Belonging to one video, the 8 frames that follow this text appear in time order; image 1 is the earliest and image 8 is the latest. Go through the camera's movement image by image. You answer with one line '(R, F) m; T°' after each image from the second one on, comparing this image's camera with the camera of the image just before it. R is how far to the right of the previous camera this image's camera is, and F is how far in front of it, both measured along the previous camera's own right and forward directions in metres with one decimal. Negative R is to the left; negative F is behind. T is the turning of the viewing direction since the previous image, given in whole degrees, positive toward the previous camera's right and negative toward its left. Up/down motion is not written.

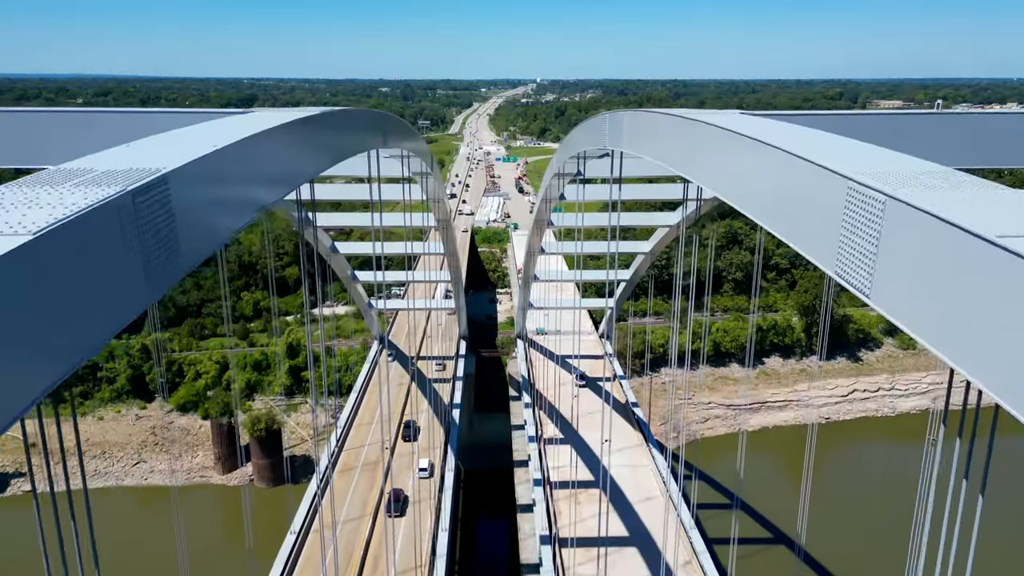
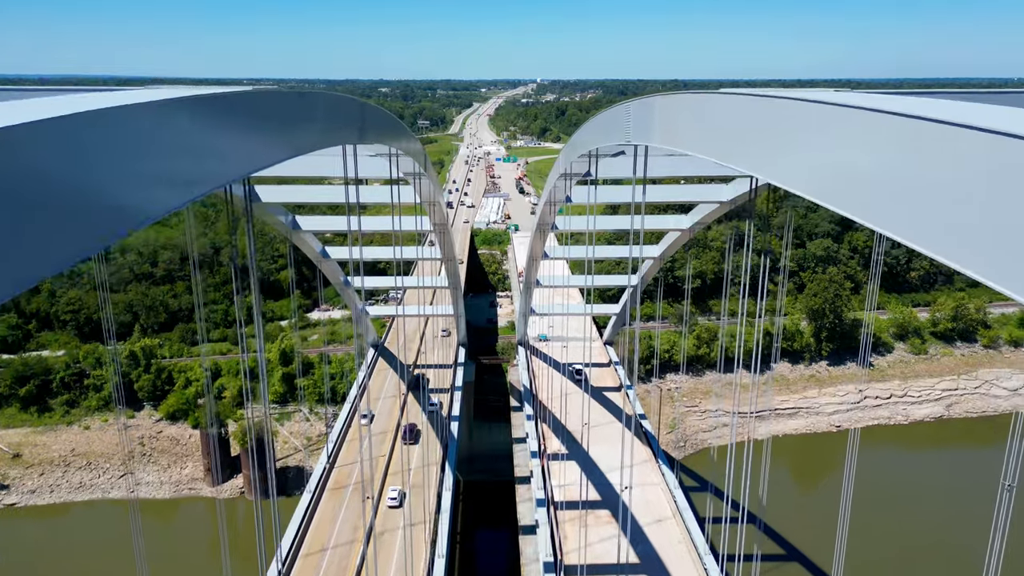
(0.0, +0.5) m; 0°
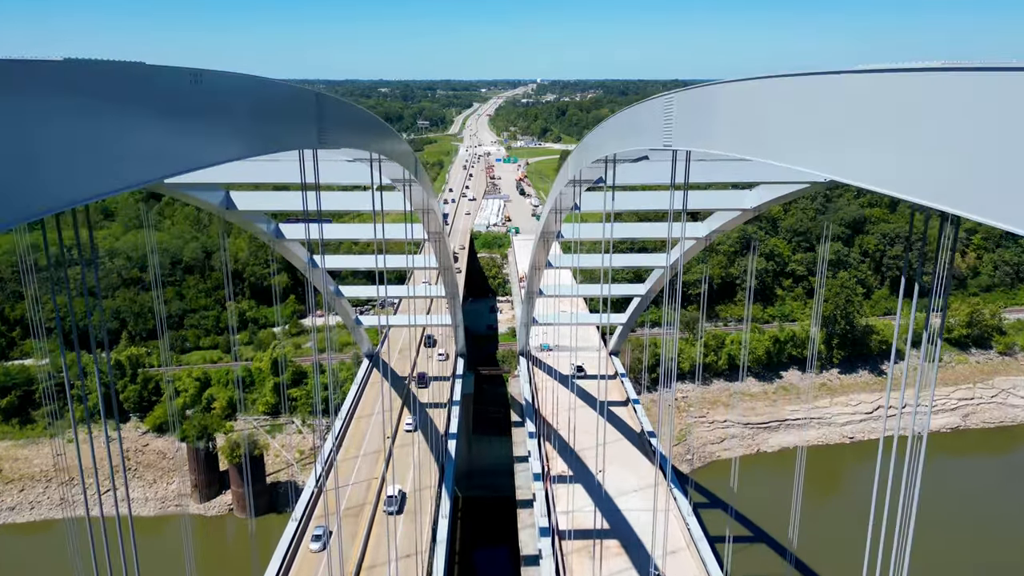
(0.0, +0.6) m; 0°
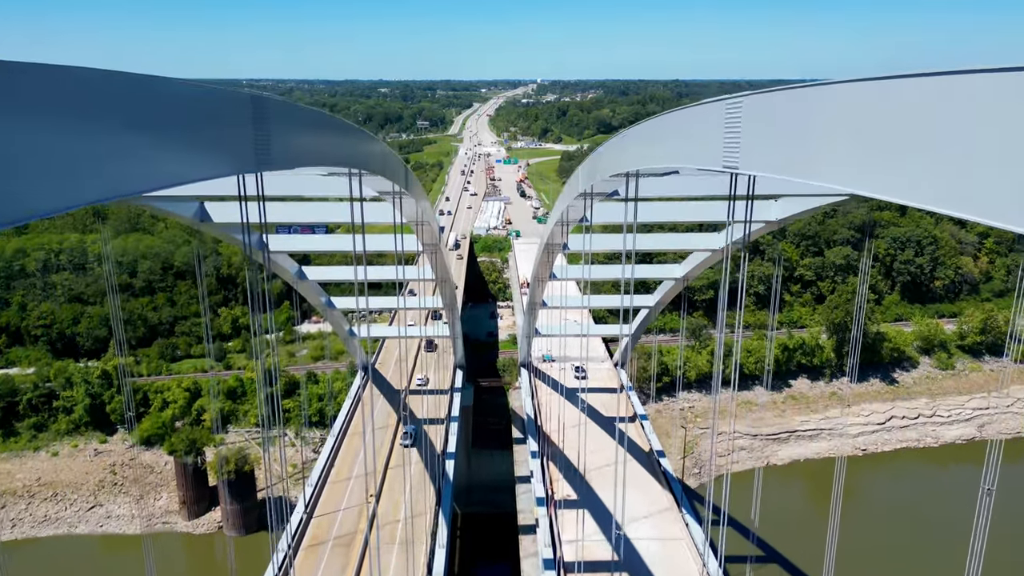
(0.0, +0.5) m; 0°
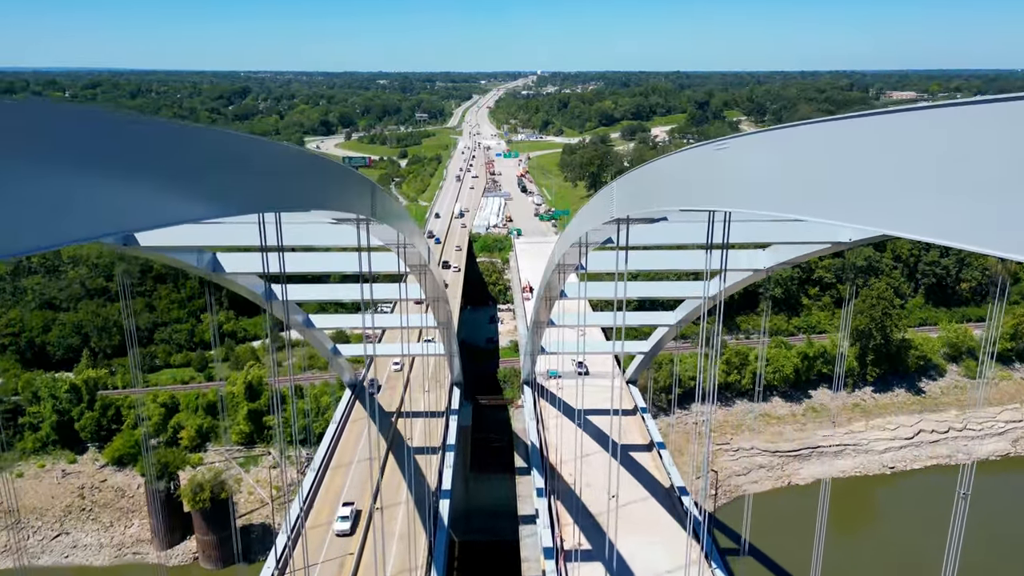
(0.0, +1.1) m; 0°
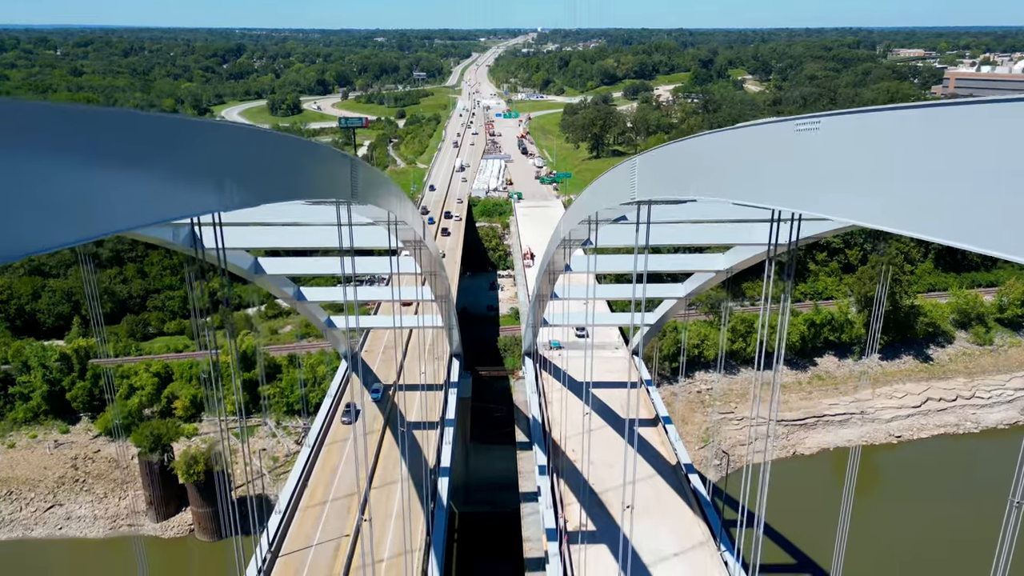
(0.0, +0.4) m; 0°
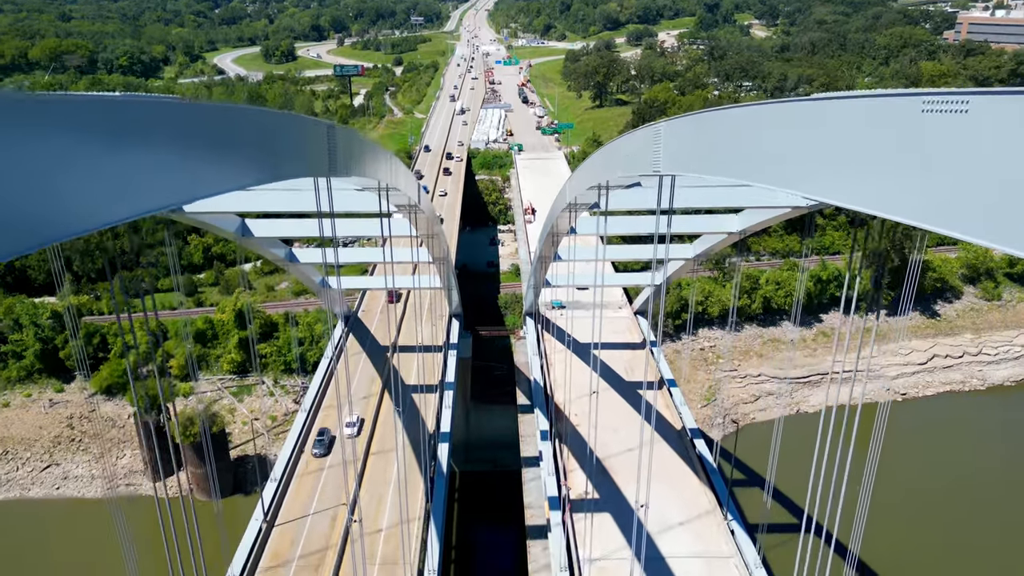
(0.0, +0.3) m; 0°
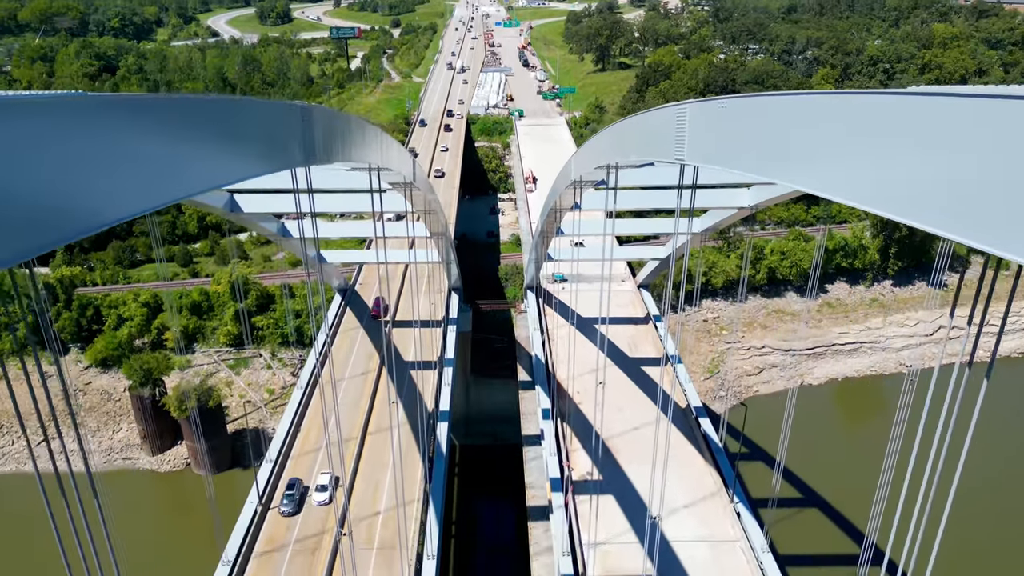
(0.0, +0.3) m; 0°
